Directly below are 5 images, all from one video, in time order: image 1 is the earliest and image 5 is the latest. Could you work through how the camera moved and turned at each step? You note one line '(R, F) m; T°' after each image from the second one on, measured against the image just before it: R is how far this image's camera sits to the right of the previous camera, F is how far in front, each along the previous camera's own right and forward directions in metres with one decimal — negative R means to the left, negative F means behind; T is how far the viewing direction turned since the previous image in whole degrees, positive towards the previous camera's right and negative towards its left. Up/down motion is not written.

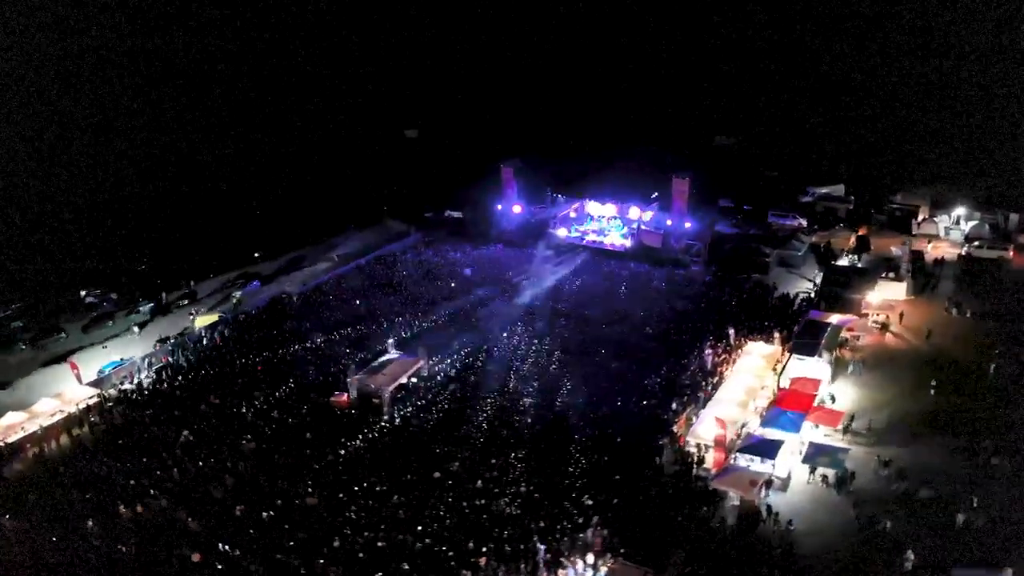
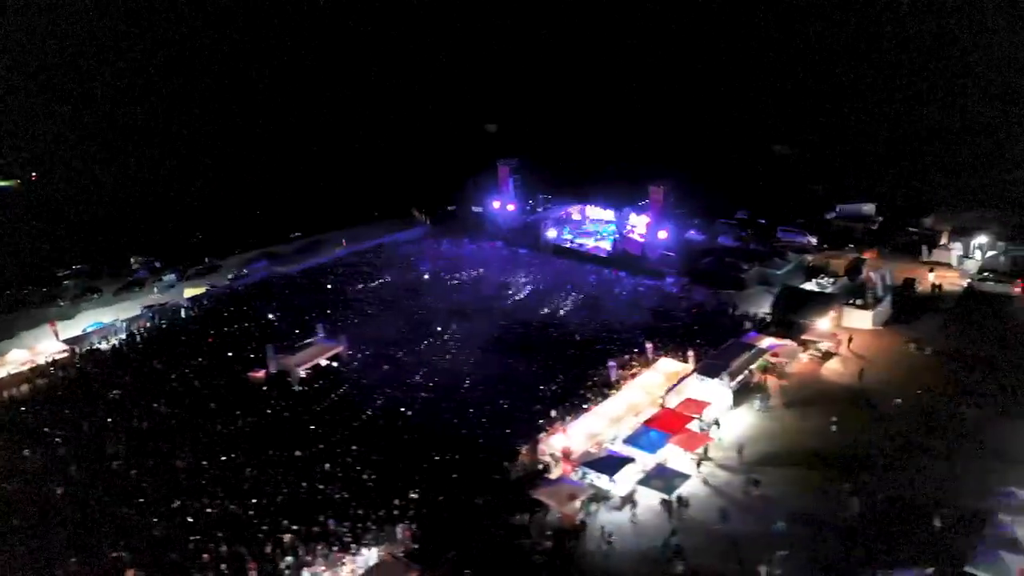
(+5.4, +0.2) m; -10°
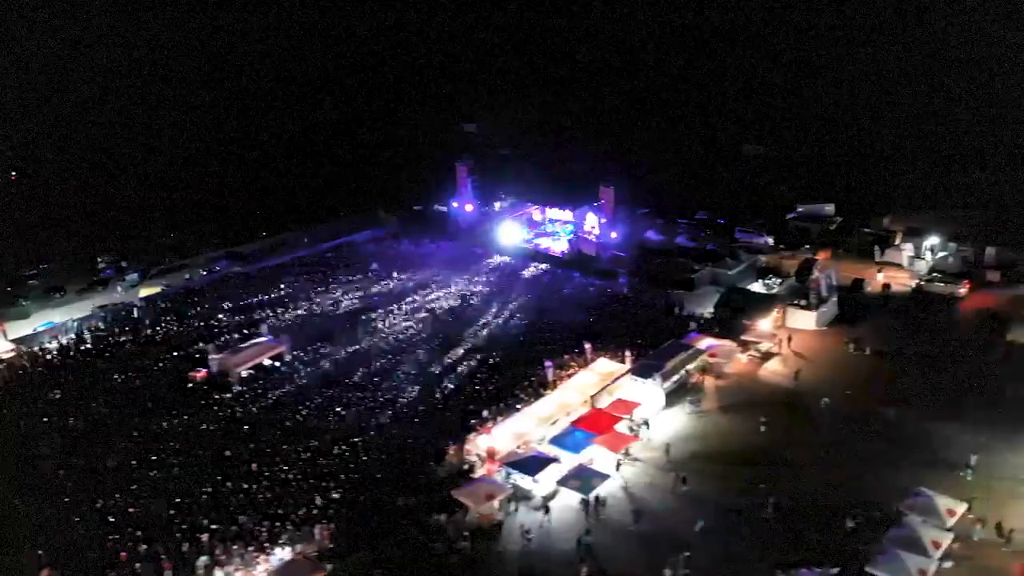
(+1.4, -0.1) m; 0°
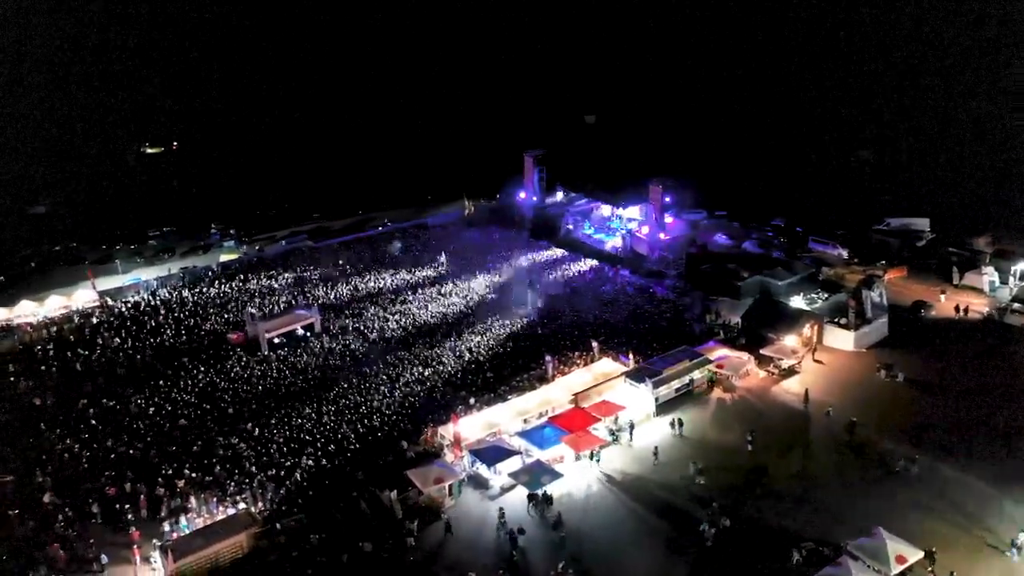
(+3.4, +0.2) m; -11°
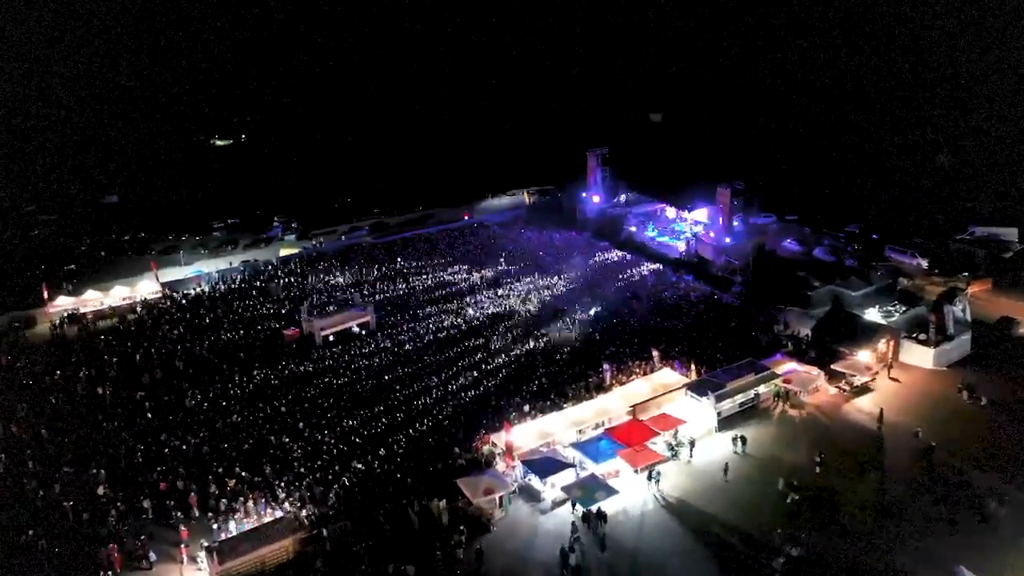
(0.0, +0.5) m; -4°
